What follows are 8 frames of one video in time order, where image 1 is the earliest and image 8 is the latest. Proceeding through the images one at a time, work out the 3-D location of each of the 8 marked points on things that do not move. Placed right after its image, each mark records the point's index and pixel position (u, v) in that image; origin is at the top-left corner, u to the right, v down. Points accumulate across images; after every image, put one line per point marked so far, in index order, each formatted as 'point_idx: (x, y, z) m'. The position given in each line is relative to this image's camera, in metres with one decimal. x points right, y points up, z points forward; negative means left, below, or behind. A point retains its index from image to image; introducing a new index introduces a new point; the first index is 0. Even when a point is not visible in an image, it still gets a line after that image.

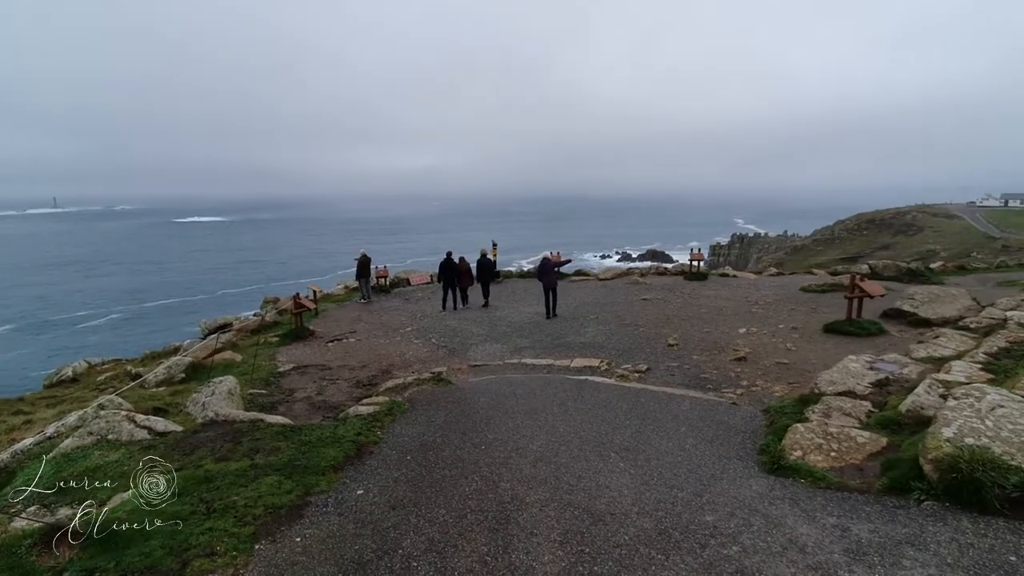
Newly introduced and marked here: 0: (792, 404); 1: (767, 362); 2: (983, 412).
0: (+4.2, -1.7, +7.7) m
1: (+5.4, -1.6, +10.9) m
2: (+4.2, -1.1, +4.6) m
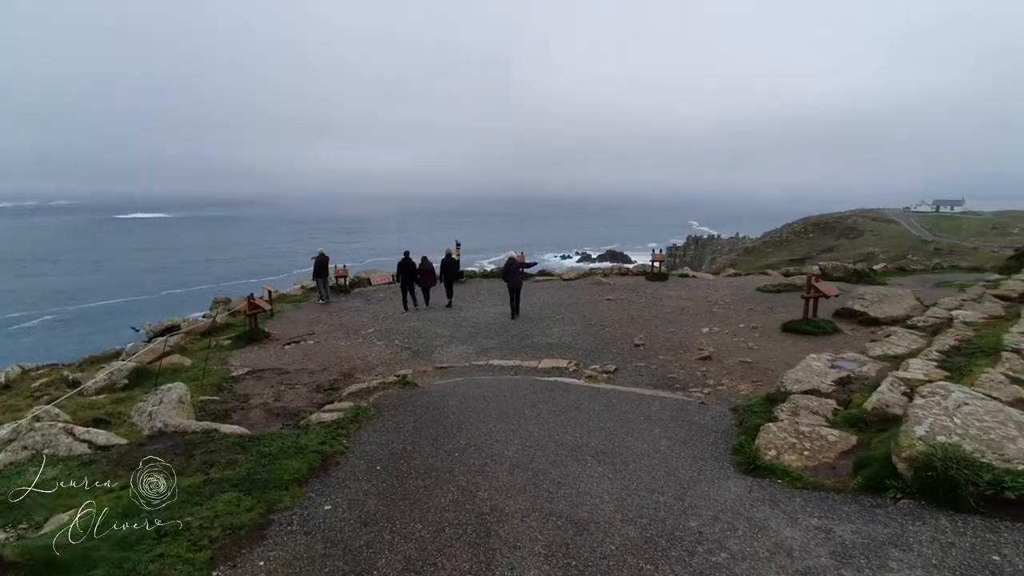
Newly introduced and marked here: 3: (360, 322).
0: (+3.7, -1.7, +7.8) m
1: (+4.7, -1.6, +11.1) m
2: (+4.0, -1.1, +4.7) m
3: (-5.1, -1.1, +17.2) m
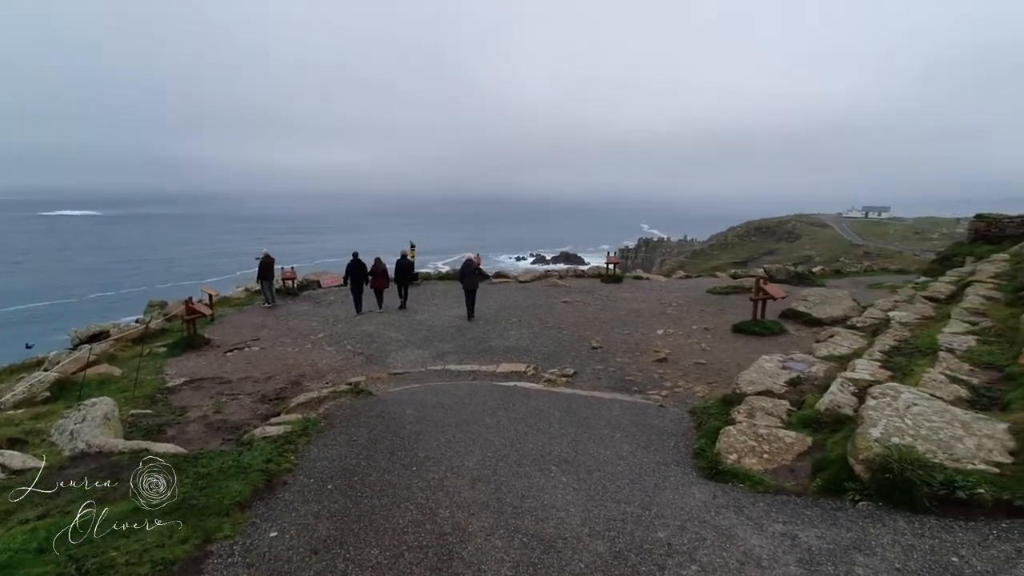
0: (+3.1, -1.8, +7.9) m
1: (+3.8, -1.6, +11.3) m
2: (+3.7, -1.2, +4.9) m
3: (-6.5, -1.2, +16.5) m
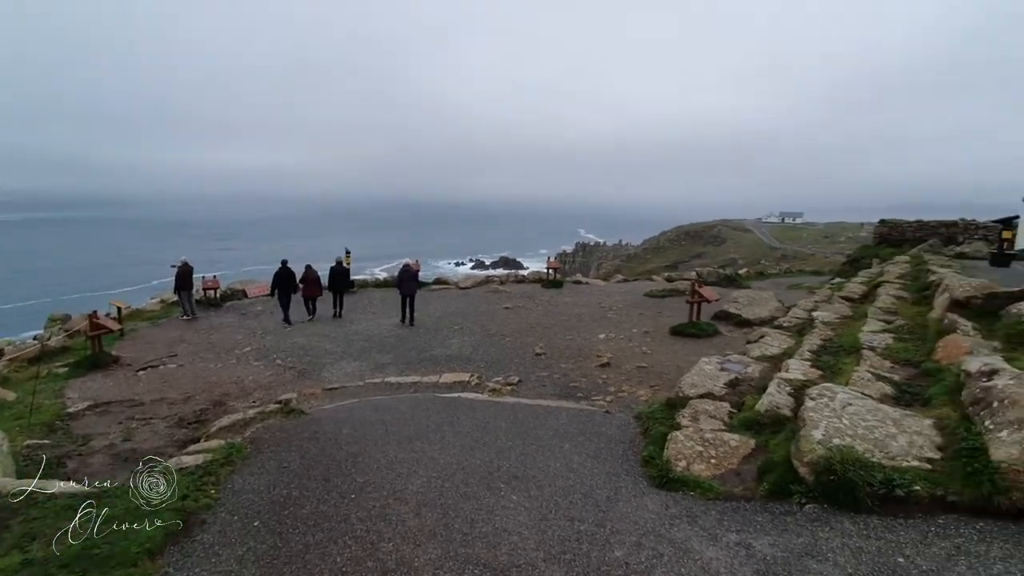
0: (+2.3, -1.9, +7.9) m
1: (+2.6, -1.7, +11.4) m
2: (+3.2, -1.2, +5.0) m
3: (-8.3, -1.6, +15.4) m
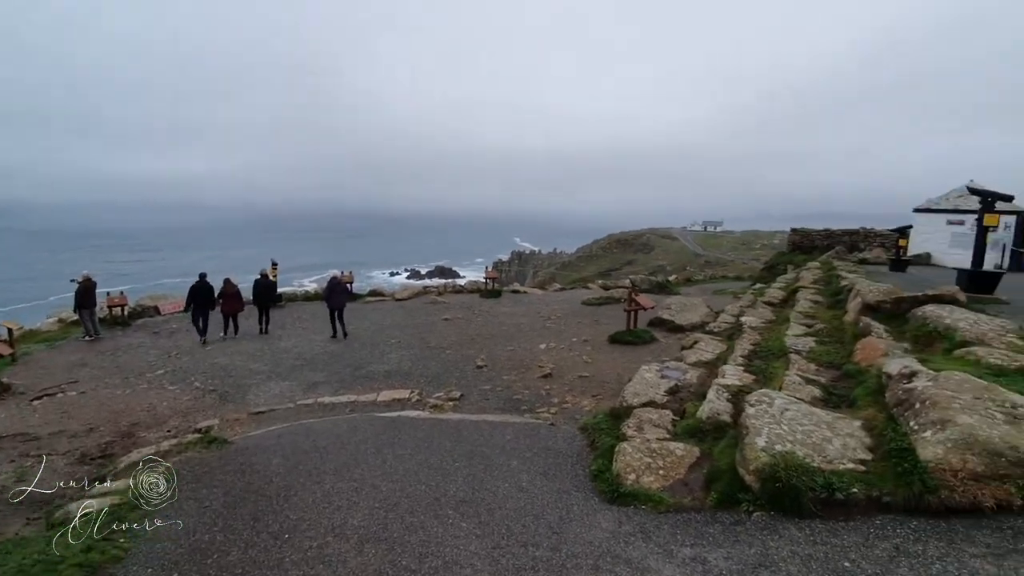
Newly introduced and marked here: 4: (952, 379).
0: (+1.4, -2.0, +7.9) m
1: (+1.3, -2.0, +11.4) m
2: (+2.7, -1.3, +5.2) m
3: (-10.0, -2.0, +14.0) m
4: (+4.1, -0.8, +4.8) m
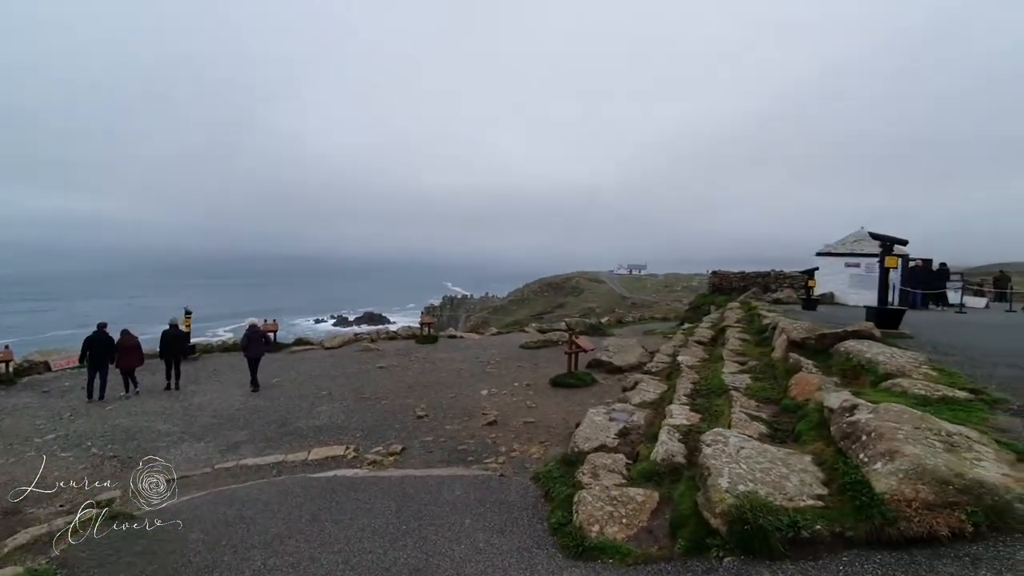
0: (+0.7, -2.7, +7.7) m
1: (+0.1, -2.9, +11.1) m
2: (+2.3, -1.7, +5.2) m
3: (-11.4, -3.3, +12.2) m
4: (+3.7, -1.2, +5.0) m
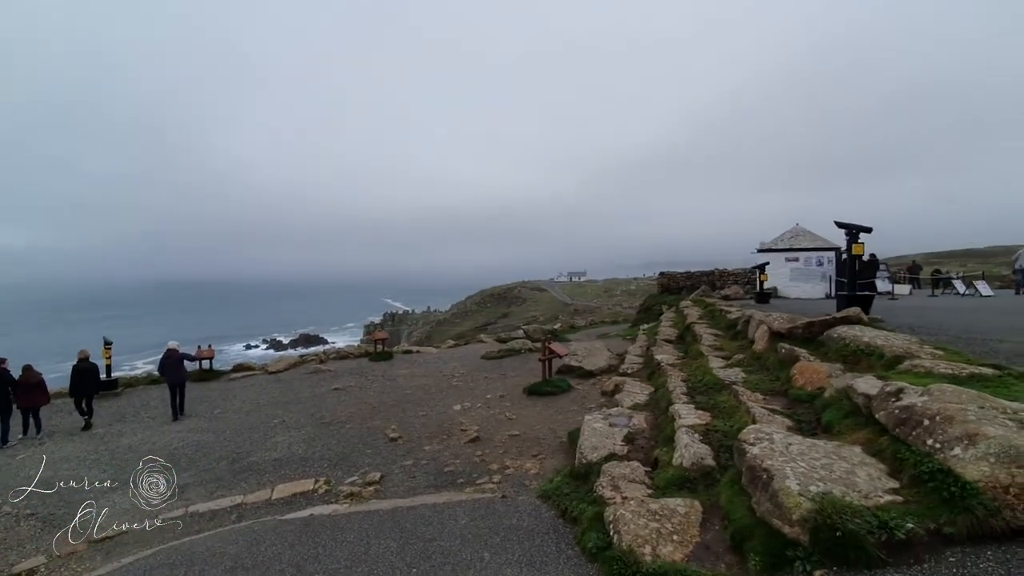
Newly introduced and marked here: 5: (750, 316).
0: (+0.7, -2.6, +7.0) m
1: (-0.2, -3.0, +10.4) m
2: (+2.5, -1.5, +4.7) m
3: (-11.8, -4.0, +10.1) m
4: (+4.0, -0.9, +4.7) m
5: (+5.9, -0.7, +12.9) m
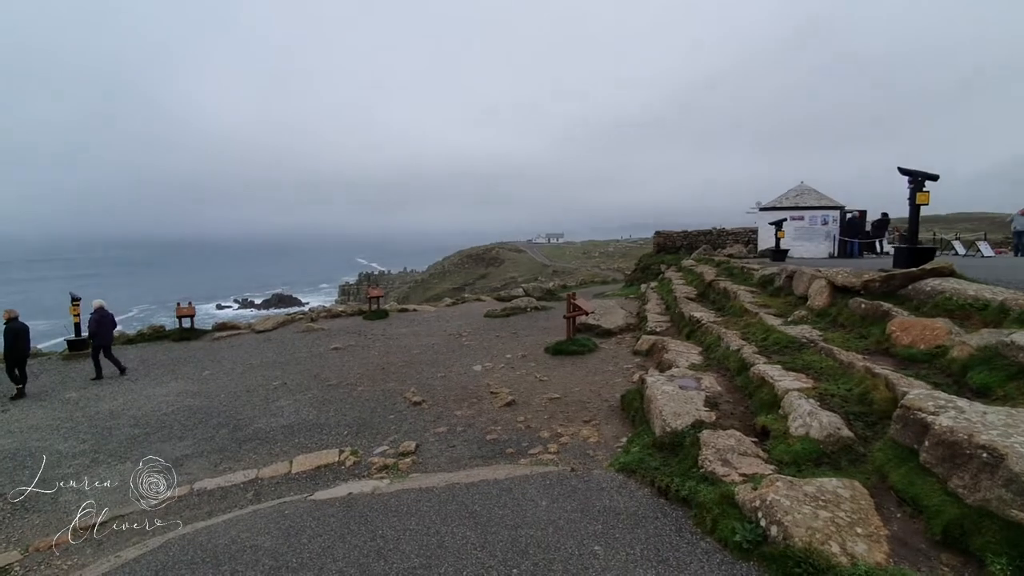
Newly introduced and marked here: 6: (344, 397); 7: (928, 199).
0: (+1.6, -2.0, +6.0) m
1: (+0.5, -2.0, +9.4) m
2: (+3.5, -1.0, +3.8) m
3: (-11.0, -3.0, +8.6) m
4: (+5.0, -0.4, +3.8) m
5: (+6.6, +0.4, +12.0) m
6: (-3.5, -2.3, +10.8) m
7: (+8.5, +1.8, +10.6) m
